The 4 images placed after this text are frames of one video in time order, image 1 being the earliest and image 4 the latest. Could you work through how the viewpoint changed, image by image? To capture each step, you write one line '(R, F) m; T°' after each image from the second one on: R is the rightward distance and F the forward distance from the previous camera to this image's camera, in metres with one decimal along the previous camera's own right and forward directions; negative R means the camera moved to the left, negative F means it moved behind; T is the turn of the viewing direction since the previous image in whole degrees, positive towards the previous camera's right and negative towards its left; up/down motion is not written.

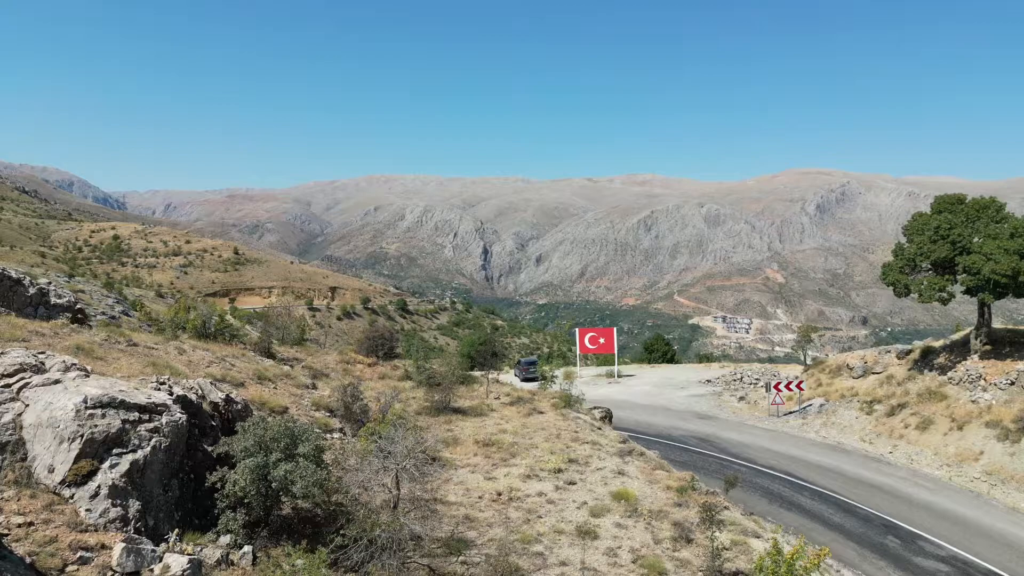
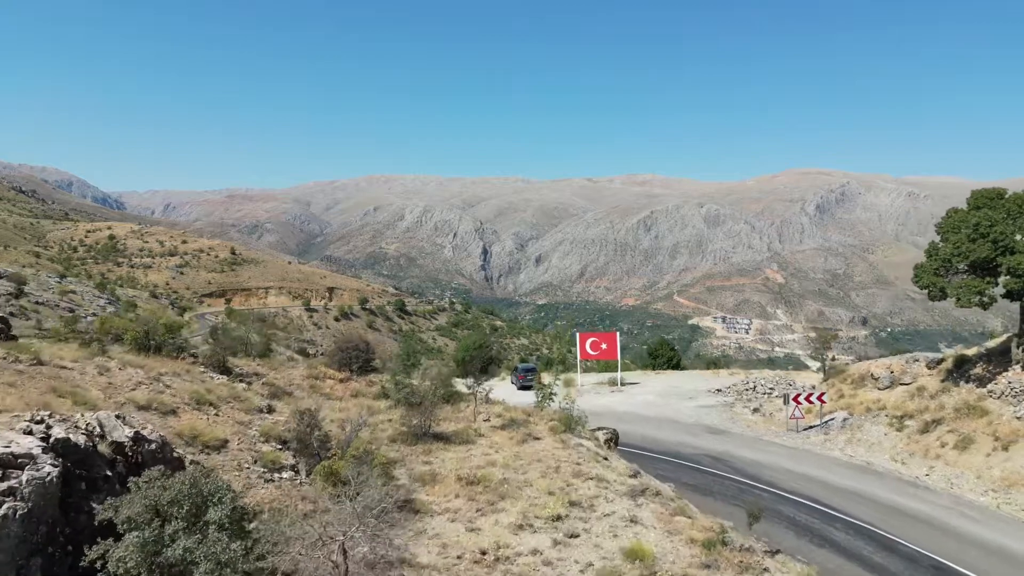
(+0.1, +1.6) m; 0°
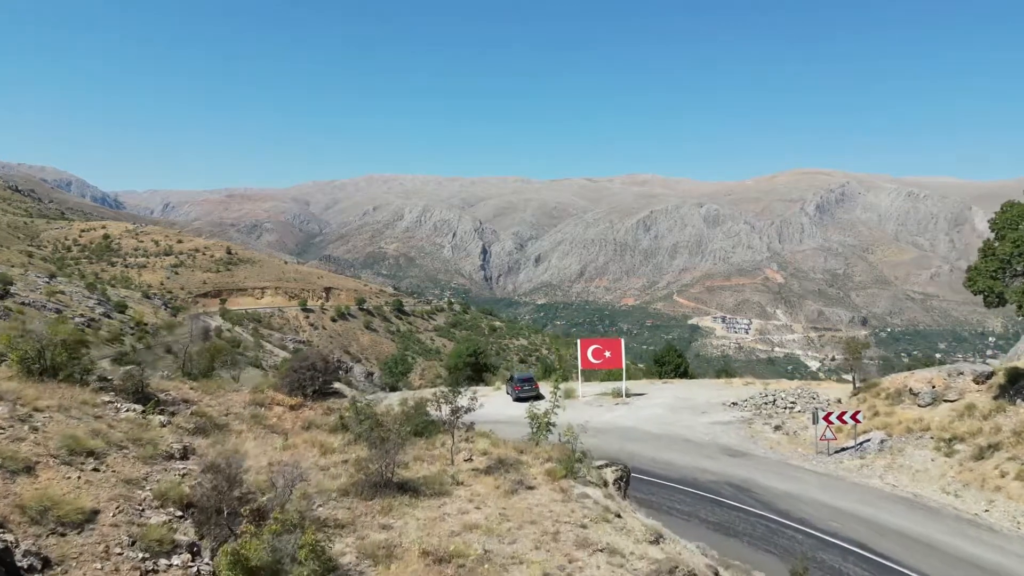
(+0.2, +2.0) m; 0°
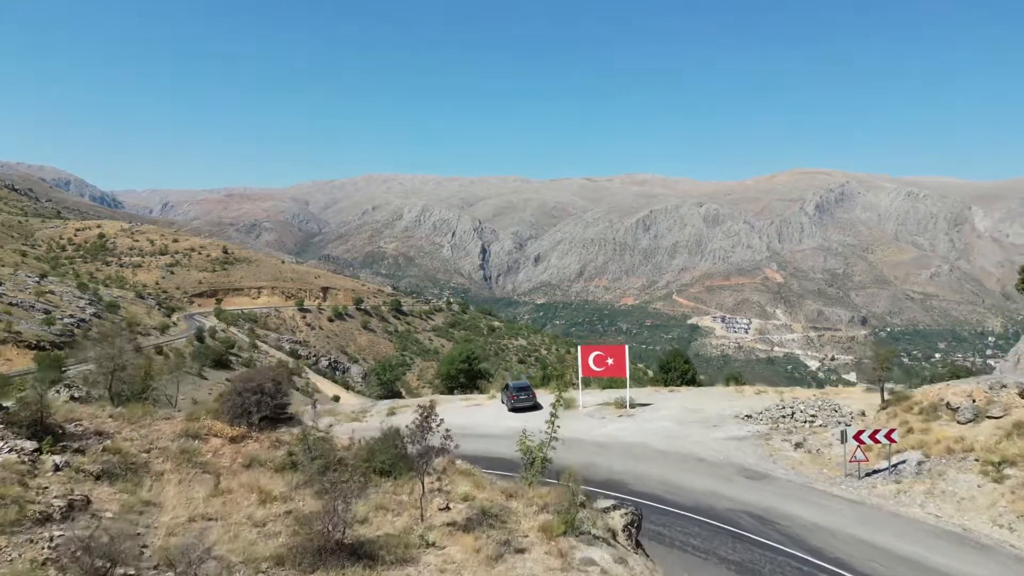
(+0.2, +1.6) m; 0°
